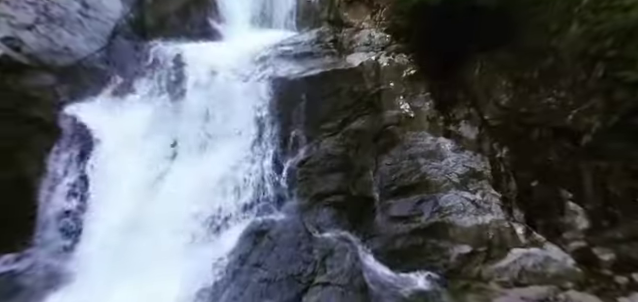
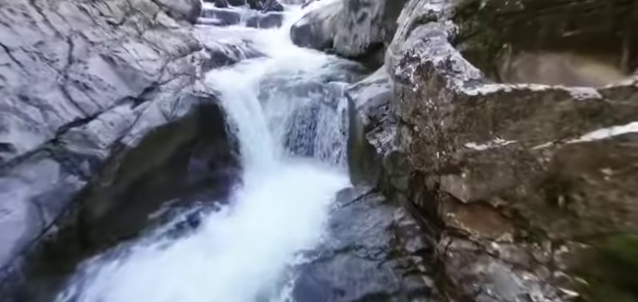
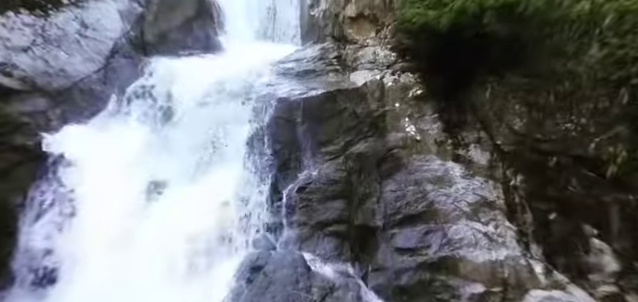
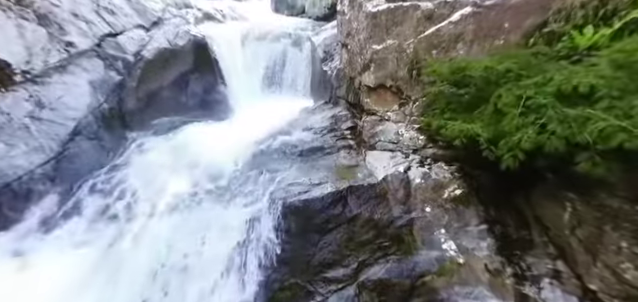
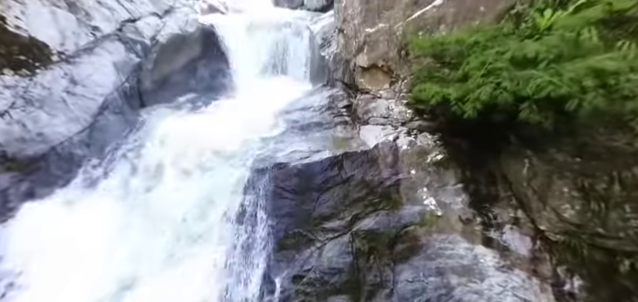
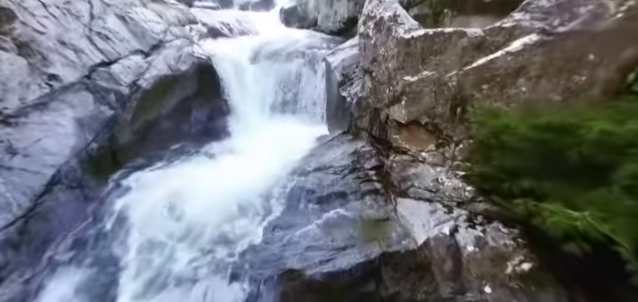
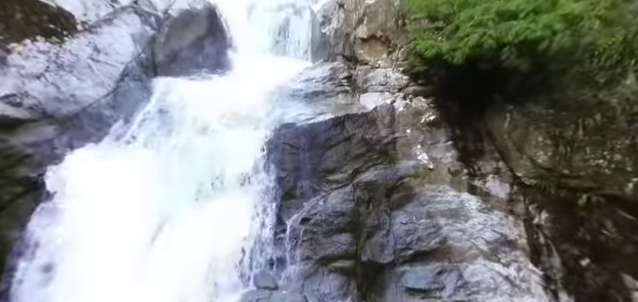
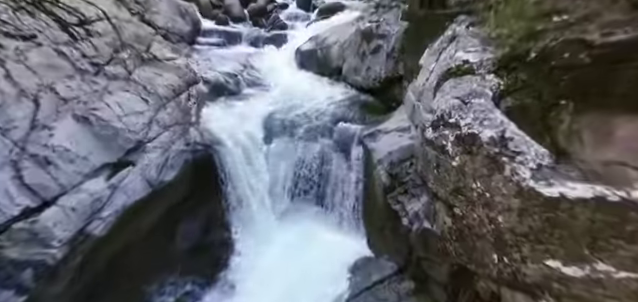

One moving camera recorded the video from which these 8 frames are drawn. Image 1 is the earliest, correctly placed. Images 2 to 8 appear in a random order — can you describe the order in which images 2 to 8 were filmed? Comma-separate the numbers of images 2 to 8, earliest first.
3, 7, 5, 4, 6, 2, 8
